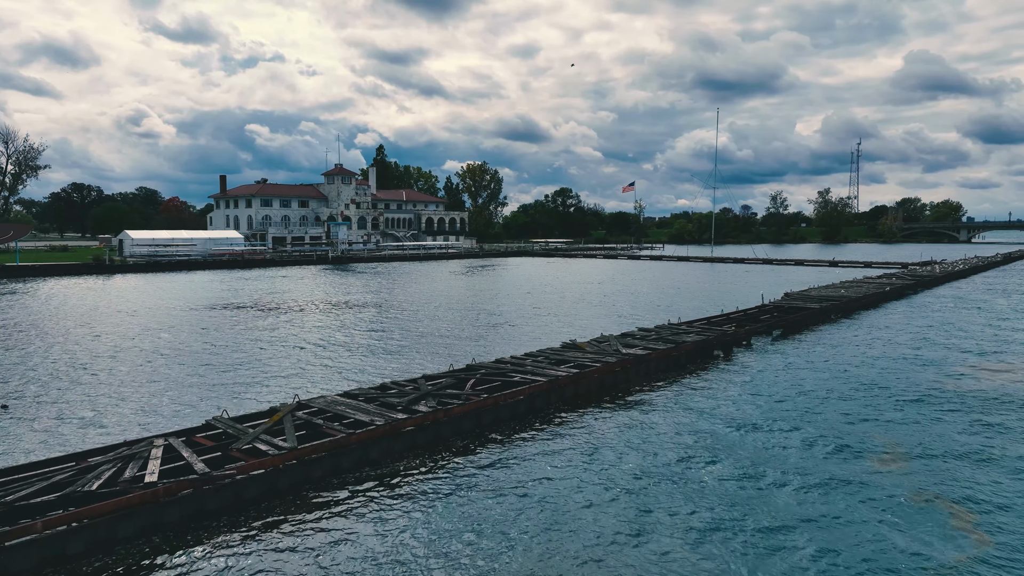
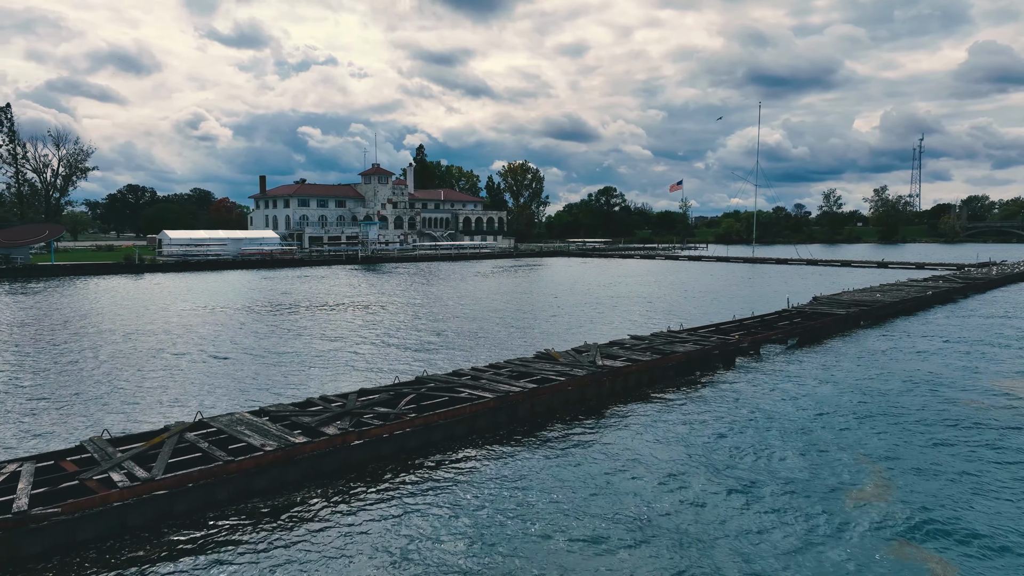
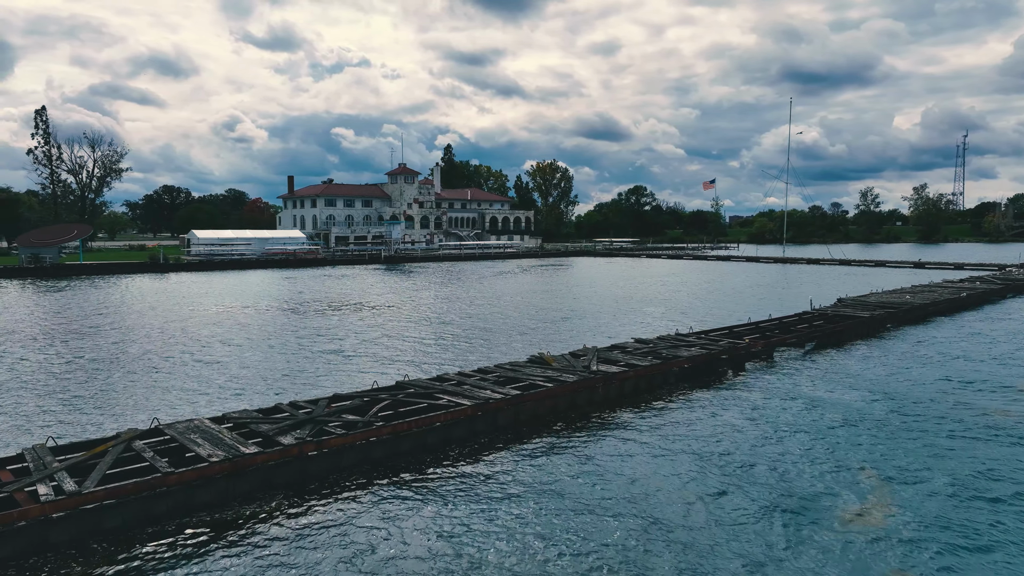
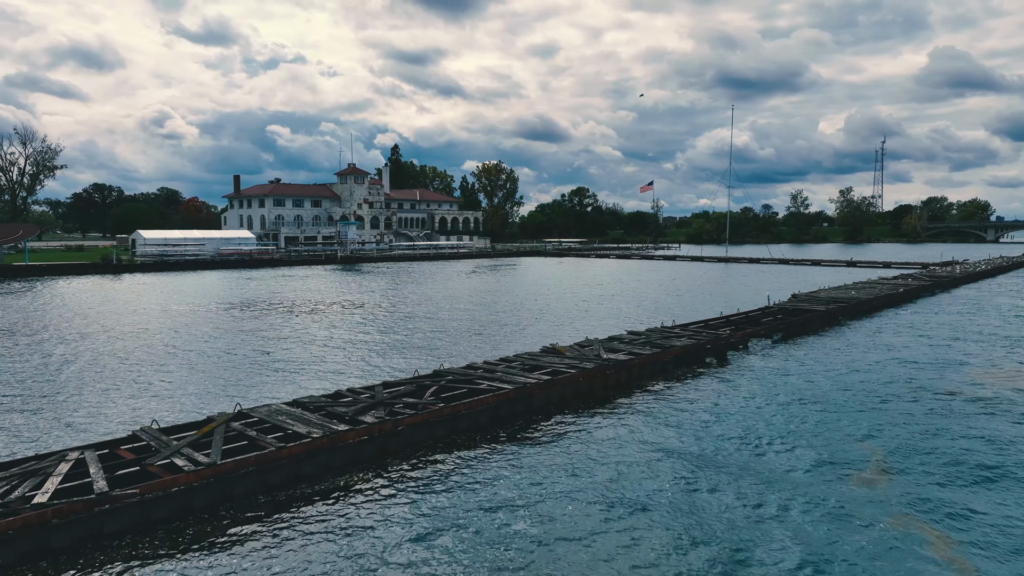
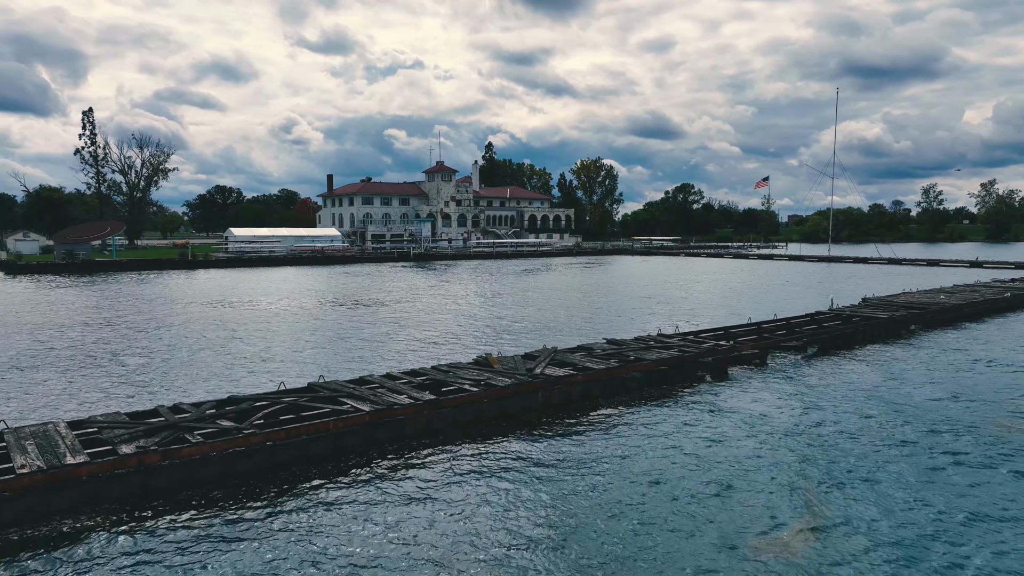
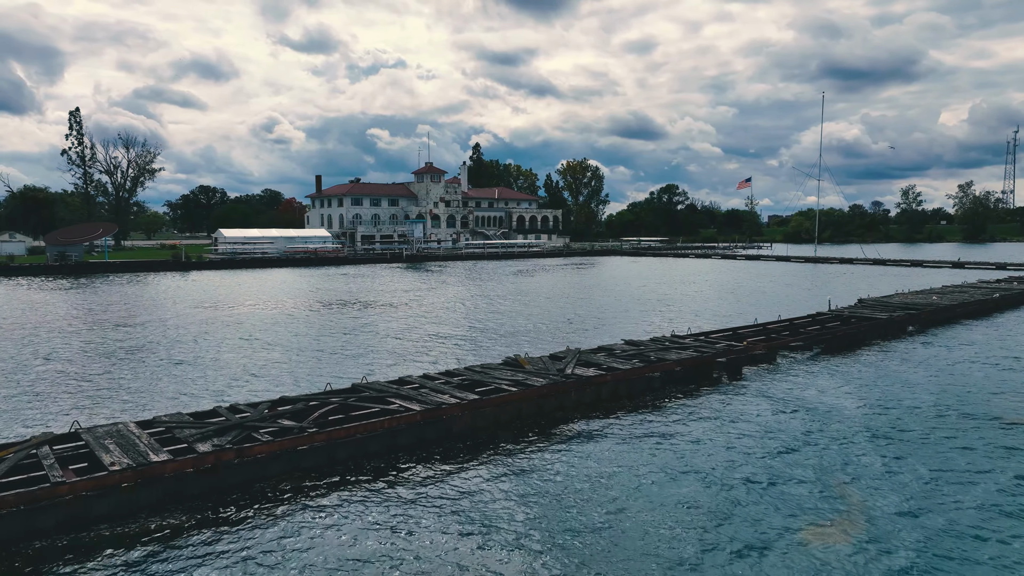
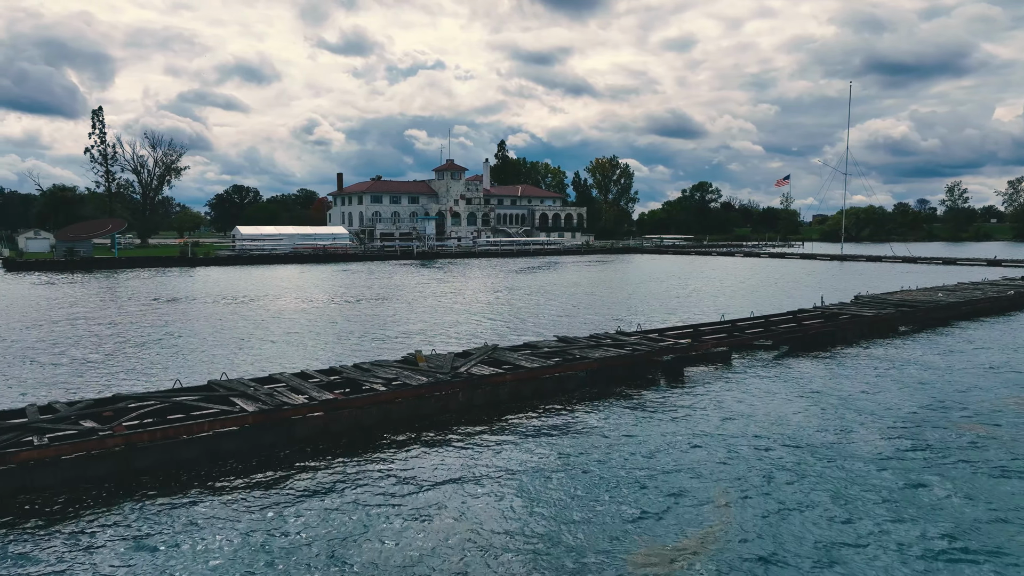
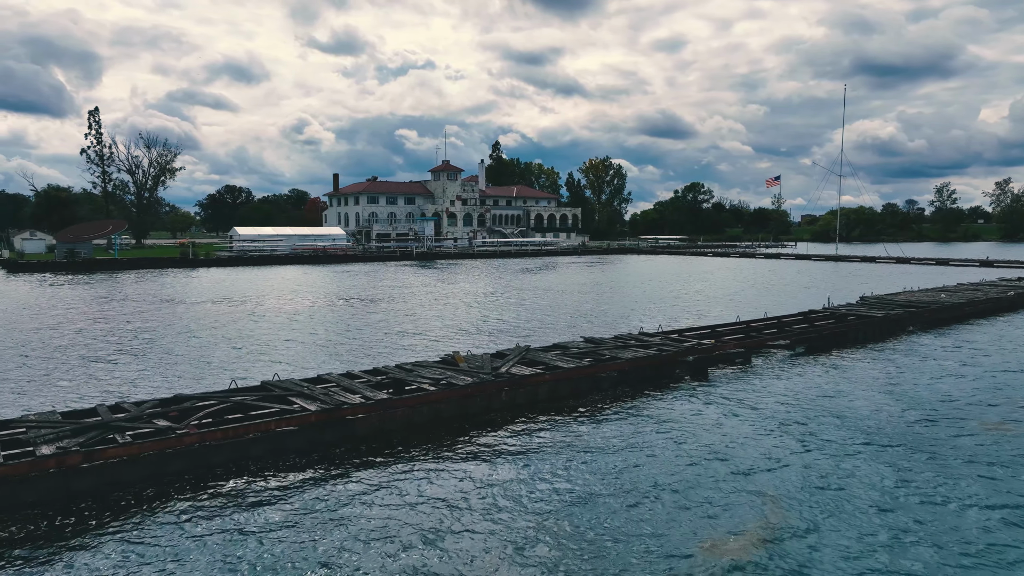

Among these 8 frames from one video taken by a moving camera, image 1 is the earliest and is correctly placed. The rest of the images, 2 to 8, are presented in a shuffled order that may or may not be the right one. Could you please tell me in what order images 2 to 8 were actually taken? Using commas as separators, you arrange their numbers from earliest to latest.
4, 2, 3, 6, 5, 8, 7
